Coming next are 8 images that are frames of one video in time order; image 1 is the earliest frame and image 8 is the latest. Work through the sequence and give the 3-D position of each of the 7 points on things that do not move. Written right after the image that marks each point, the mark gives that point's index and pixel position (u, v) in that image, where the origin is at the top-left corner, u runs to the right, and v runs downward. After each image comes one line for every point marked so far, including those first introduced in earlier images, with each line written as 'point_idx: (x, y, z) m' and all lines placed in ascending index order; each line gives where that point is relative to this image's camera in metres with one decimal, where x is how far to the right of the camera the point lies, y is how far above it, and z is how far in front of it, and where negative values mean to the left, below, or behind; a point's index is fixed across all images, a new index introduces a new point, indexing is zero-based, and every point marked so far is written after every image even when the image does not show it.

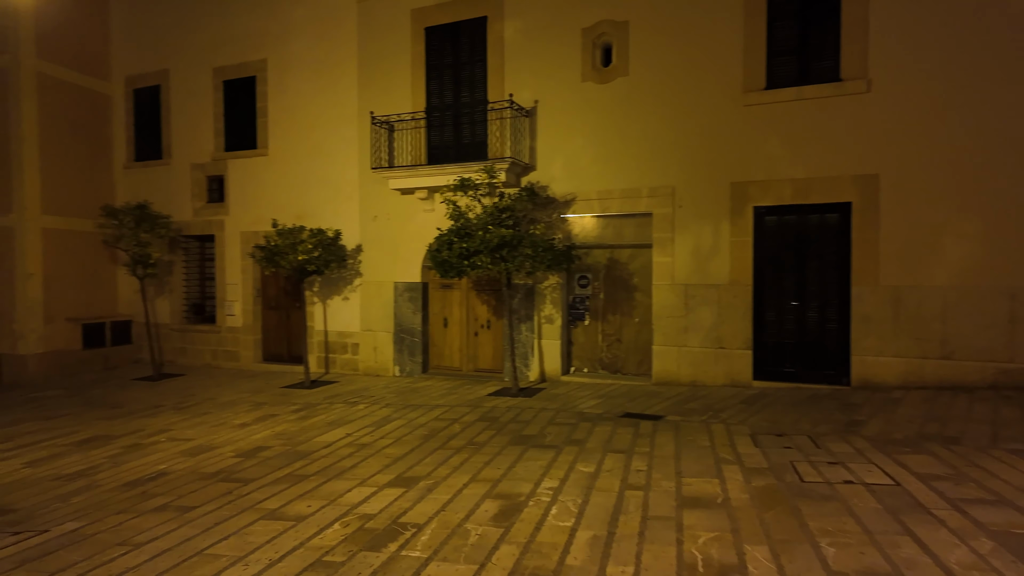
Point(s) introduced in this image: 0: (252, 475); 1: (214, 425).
0: (-2.1, -1.5, +4.9) m
1: (-3.6, -1.6, +7.2) m
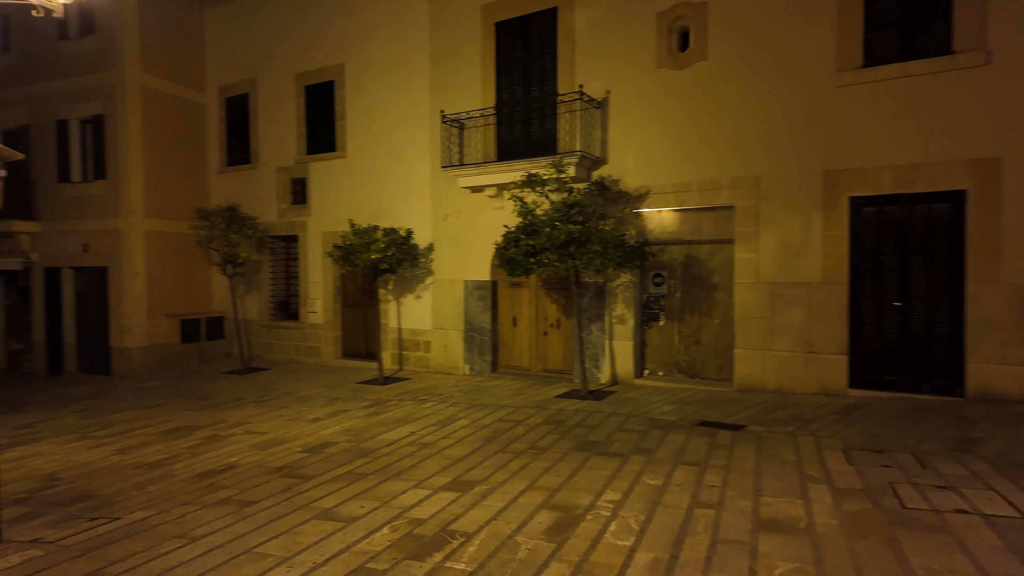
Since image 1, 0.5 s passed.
0: (-1.6, -1.5, +4.9) m
1: (-2.8, -1.6, +7.4) m
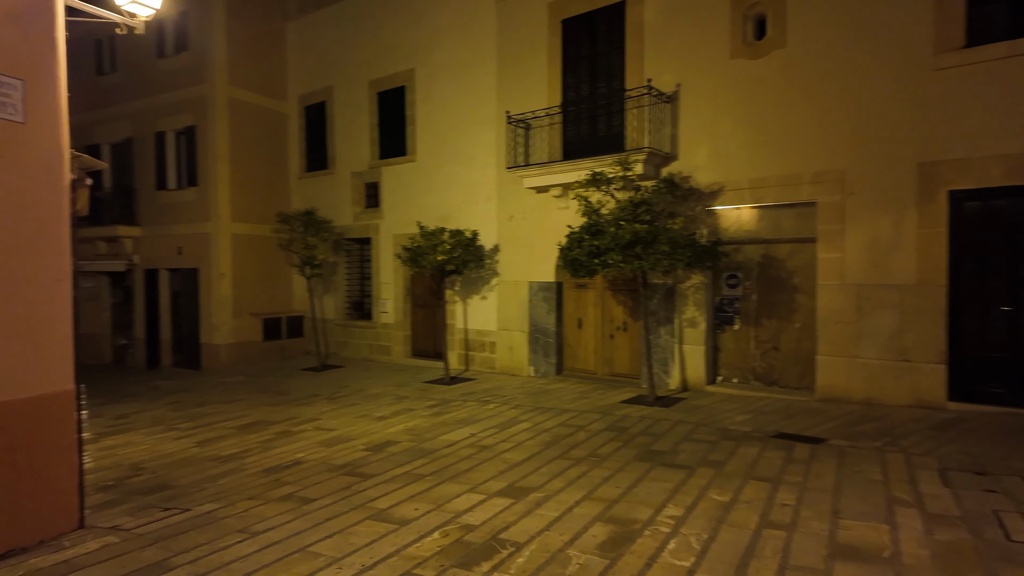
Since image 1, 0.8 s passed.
0: (-1.1, -1.5, +5.0) m
1: (-2.0, -1.6, +7.6) m
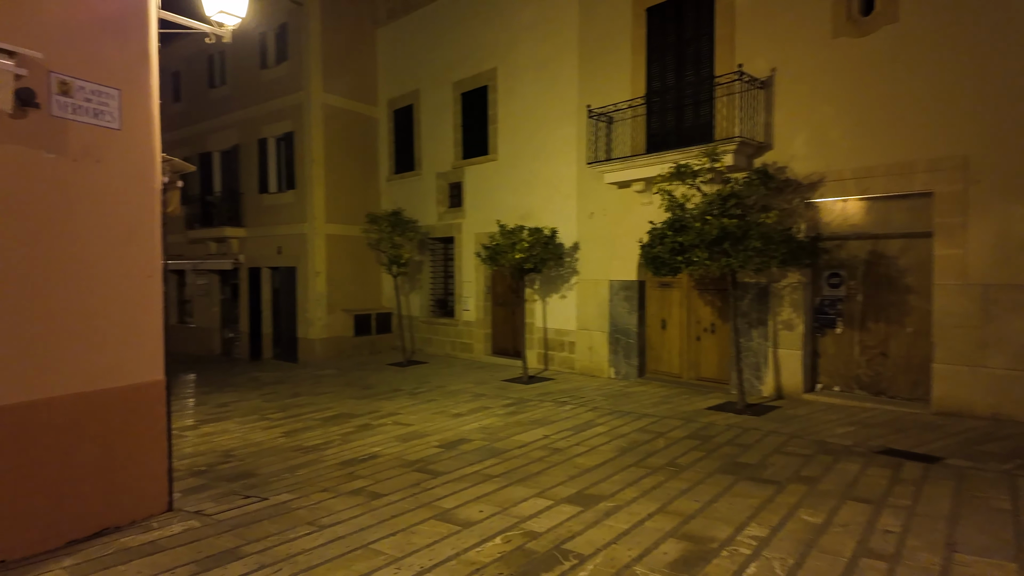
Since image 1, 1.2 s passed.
0: (-0.6, -1.5, +5.0) m
1: (-1.0, -1.6, +7.6) m
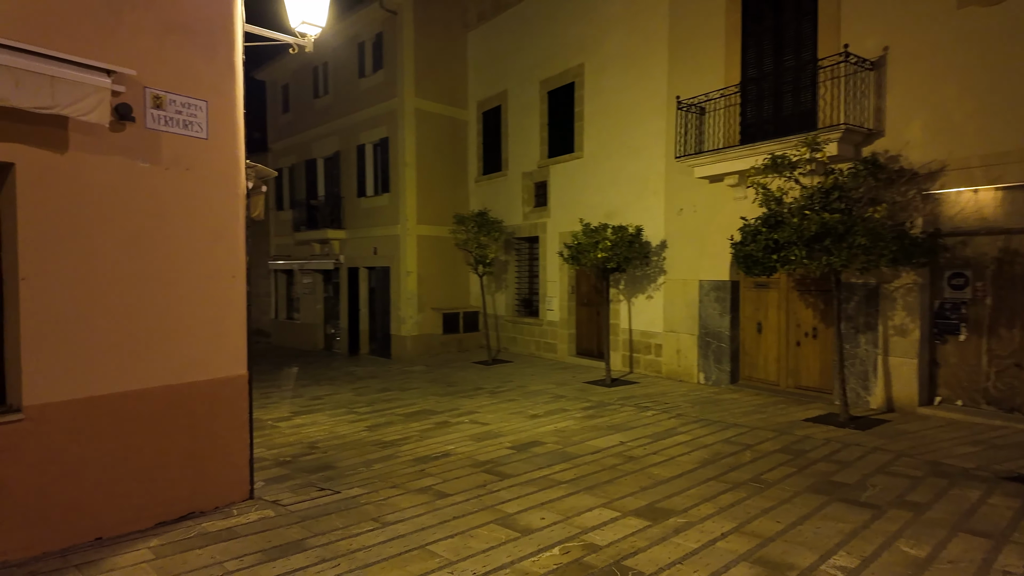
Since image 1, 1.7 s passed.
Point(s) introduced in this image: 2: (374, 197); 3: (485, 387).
0: (0.0, -1.5, +4.9) m
1: (0.0, -1.6, +7.6) m
2: (-3.5, +2.3, +15.0) m
3: (-0.4, -1.6, +9.6) m
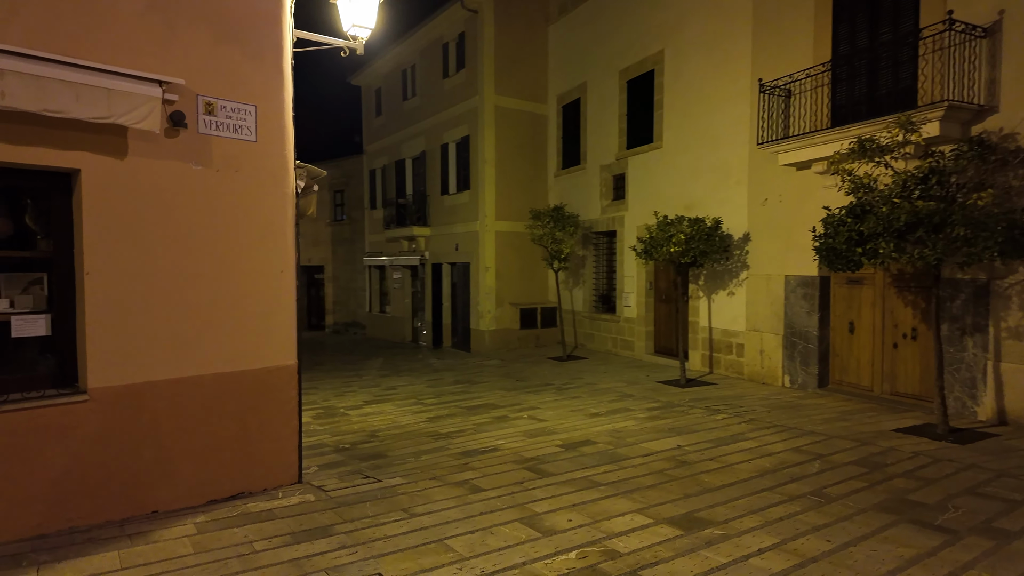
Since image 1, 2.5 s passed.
0: (+0.4, -1.5, +4.8) m
1: (+0.8, -1.5, +7.5) m
2: (-1.5, +2.4, +15.3) m
3: (+0.7, -1.5, +9.5) m
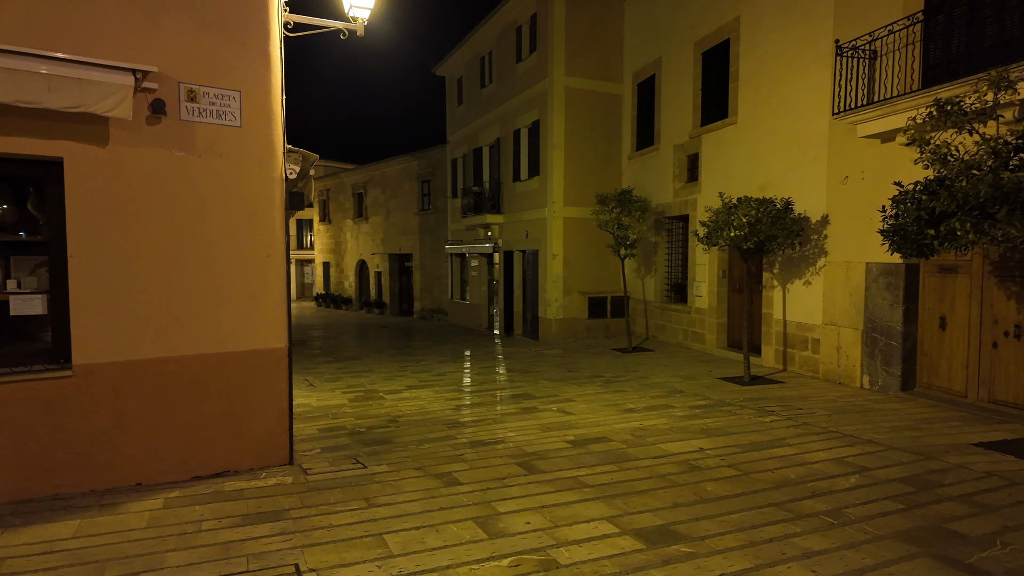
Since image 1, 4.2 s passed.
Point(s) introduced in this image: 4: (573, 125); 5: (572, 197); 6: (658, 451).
0: (+0.3, -1.4, +4.5) m
1: (+1.2, -1.4, +7.1) m
2: (+0.4, +2.7, +15.1) m
3: (+1.4, -1.3, +9.1) m
4: (+1.4, +3.8, +13.9) m
5: (+1.4, +2.1, +14.0) m
6: (+1.2, -1.4, +5.0) m
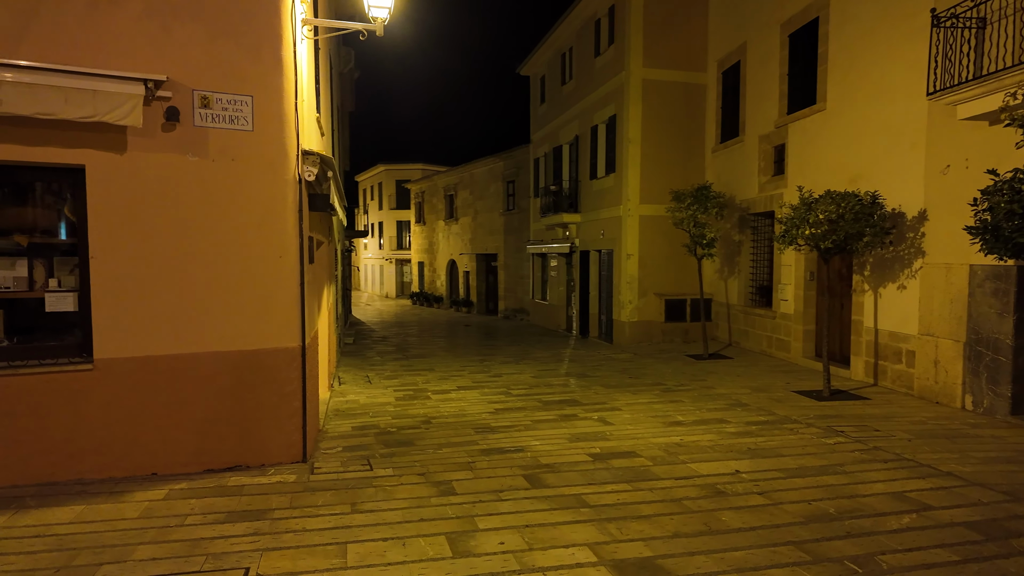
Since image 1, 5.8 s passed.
0: (+0.3, -1.4, +4.2) m
1: (+1.6, -1.4, +6.6) m
2: (+2.2, +2.7, +14.7) m
3: (+2.2, -1.4, +8.6) m
4: (+3.1, +3.8, +13.3) m
5: (+3.0, +2.1, +13.4) m
6: (+1.3, -1.4, +4.5) m
